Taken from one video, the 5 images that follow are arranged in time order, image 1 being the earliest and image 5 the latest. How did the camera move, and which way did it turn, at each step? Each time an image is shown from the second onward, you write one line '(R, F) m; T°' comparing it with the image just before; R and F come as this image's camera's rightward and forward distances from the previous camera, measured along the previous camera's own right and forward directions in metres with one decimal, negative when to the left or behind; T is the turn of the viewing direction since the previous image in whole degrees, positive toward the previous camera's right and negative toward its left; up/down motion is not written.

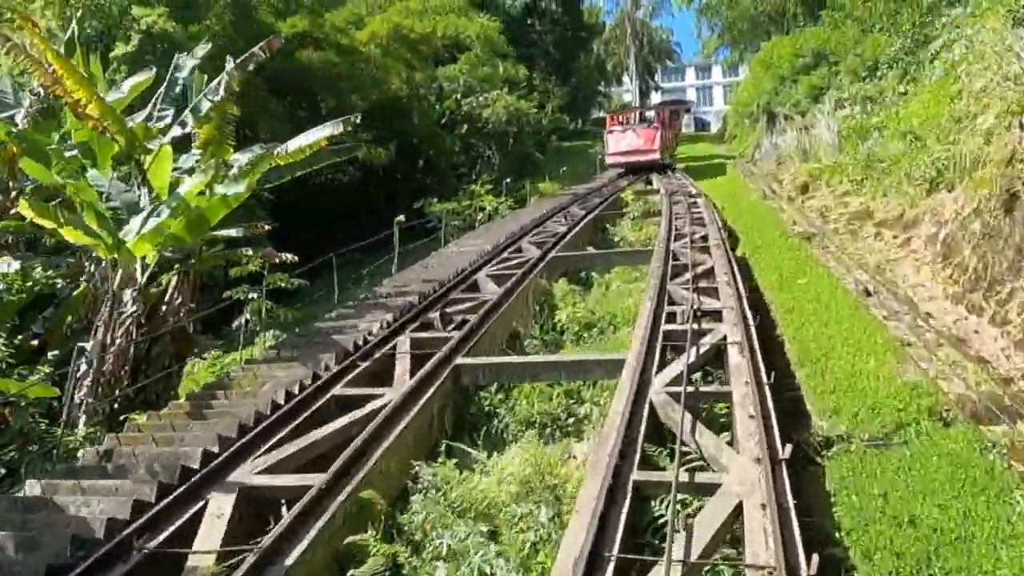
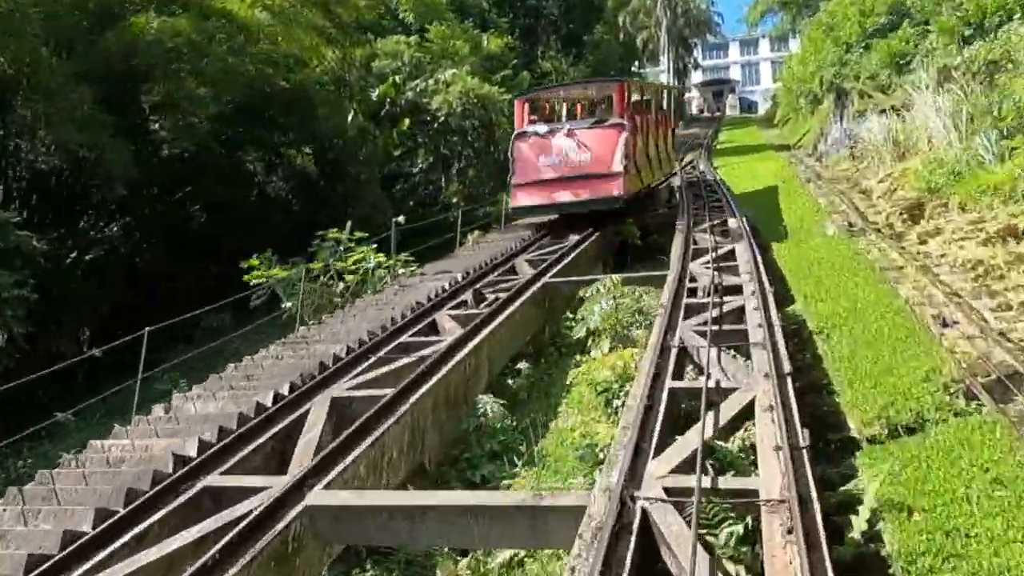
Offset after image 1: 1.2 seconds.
(+2.2, +8.3) m; -3°
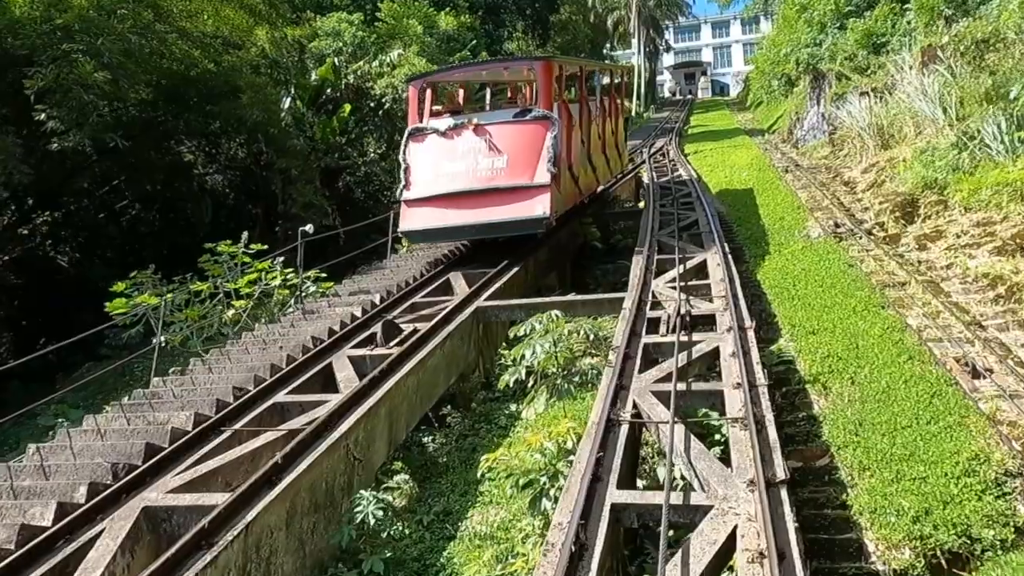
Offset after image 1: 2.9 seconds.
(+0.6, +1.8) m; +2°
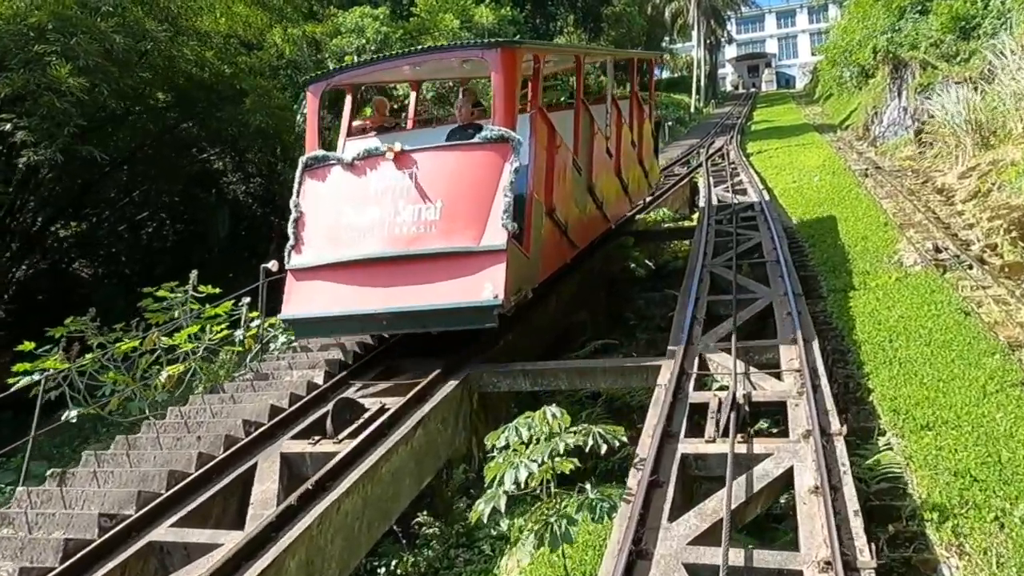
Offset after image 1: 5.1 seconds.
(+0.5, +1.9) m; -4°
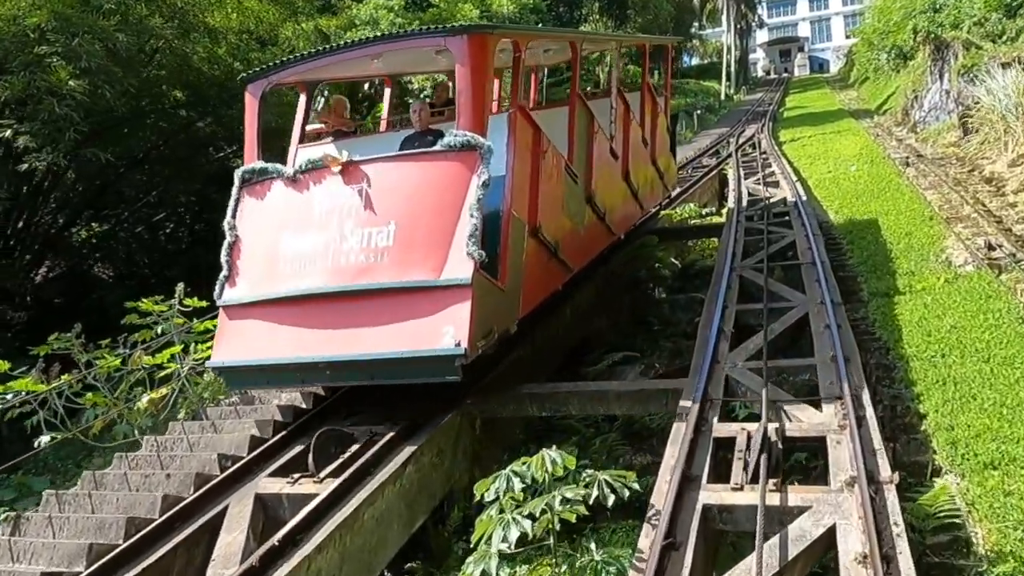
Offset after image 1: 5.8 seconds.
(+0.2, +0.6) m; -2°
